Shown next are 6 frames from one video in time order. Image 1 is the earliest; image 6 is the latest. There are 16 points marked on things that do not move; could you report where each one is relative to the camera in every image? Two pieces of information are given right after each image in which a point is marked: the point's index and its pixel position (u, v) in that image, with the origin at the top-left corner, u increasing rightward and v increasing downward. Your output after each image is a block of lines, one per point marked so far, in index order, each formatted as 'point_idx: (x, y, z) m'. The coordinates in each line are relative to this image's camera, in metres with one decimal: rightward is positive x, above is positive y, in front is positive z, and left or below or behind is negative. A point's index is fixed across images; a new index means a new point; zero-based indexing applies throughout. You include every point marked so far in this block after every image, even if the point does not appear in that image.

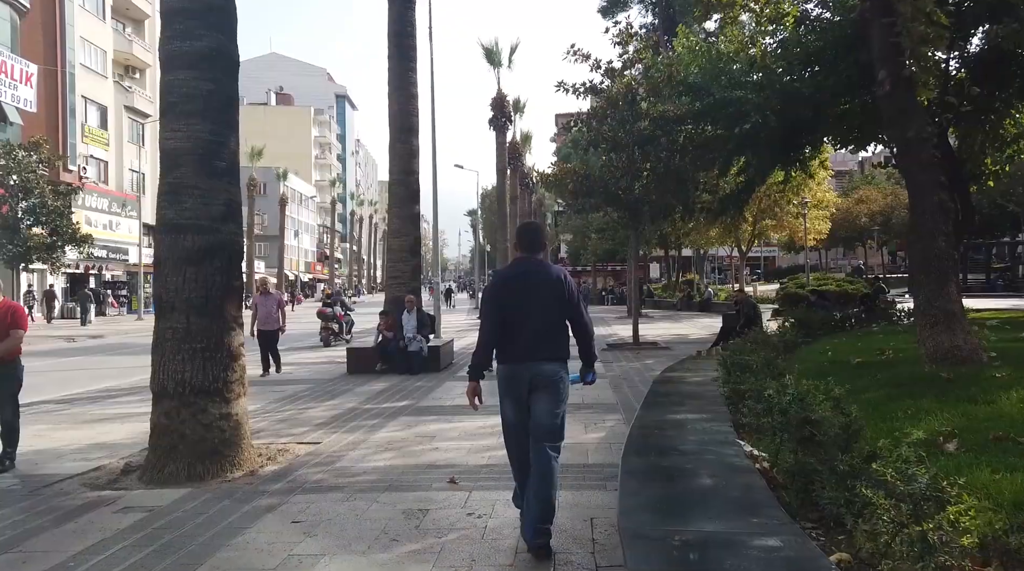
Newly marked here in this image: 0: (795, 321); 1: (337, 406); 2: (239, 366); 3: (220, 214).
0: (+4.7, -0.6, +13.9) m
1: (-2.1, -1.5, +10.4) m
2: (-2.2, -0.7, +7.0) m
3: (-2.3, +0.6, +6.9) m
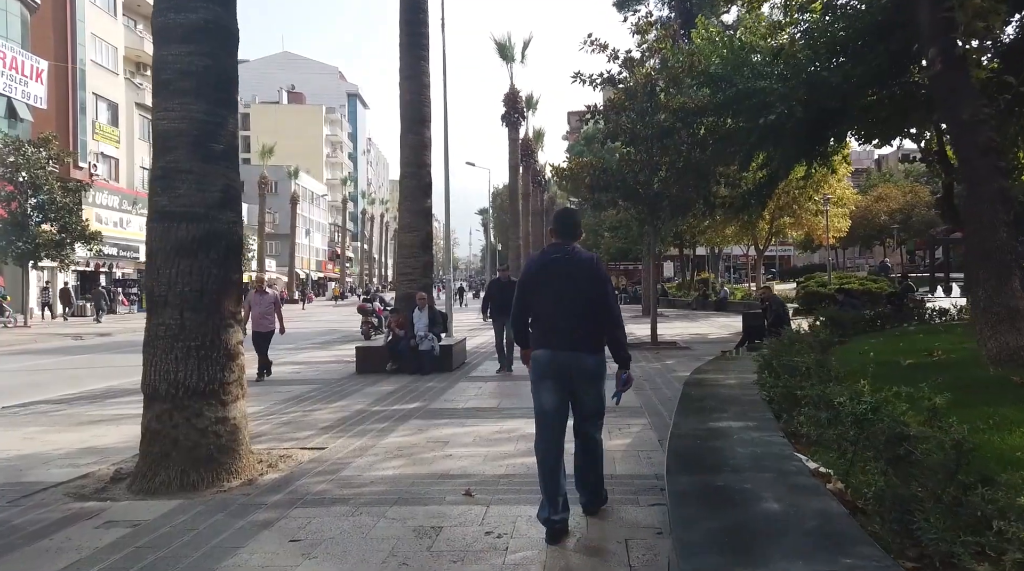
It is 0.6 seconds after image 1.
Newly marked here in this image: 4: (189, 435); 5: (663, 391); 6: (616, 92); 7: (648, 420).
0: (+4.9, -0.5, +13.2) m
1: (-1.9, -1.4, +9.9) m
2: (-2.1, -0.6, +6.5) m
3: (-2.2, +0.6, +6.3) m
4: (-2.3, -1.1, +6.1) m
5: (+1.9, -1.3, +10.8) m
6: (+2.4, +4.4, +19.3) m
7: (+1.4, -1.4, +8.6) m
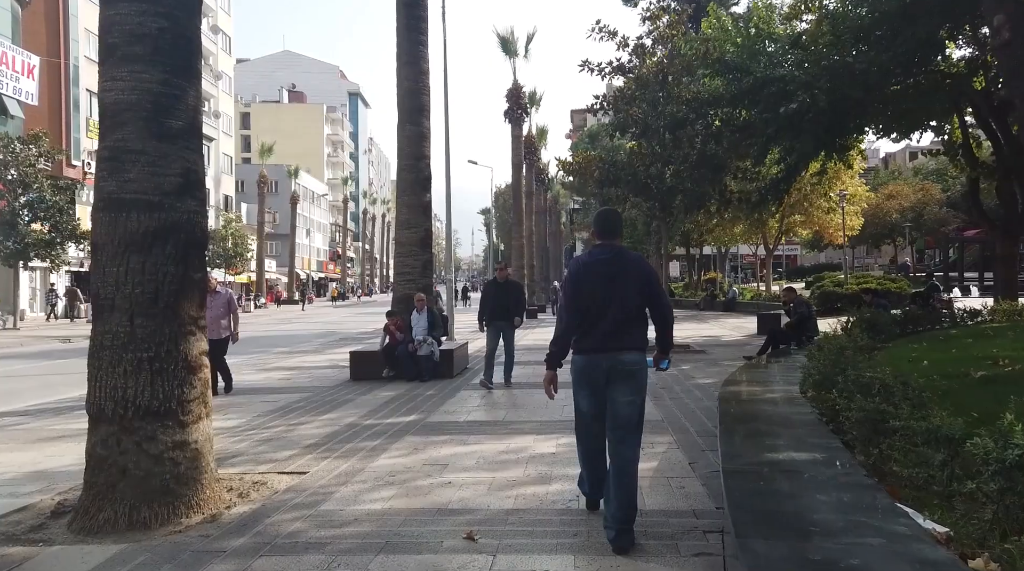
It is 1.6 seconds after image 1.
0: (+5.0, -0.5, +12.3) m
1: (-1.8, -1.4, +8.9) m
2: (-2.0, -0.6, +5.5) m
3: (-2.1, +0.6, +5.4) m
4: (-2.2, -1.1, +5.2) m
5: (+2.0, -1.3, +9.8) m
6: (+2.5, +4.4, +18.4) m
7: (+1.4, -1.3, +7.6) m
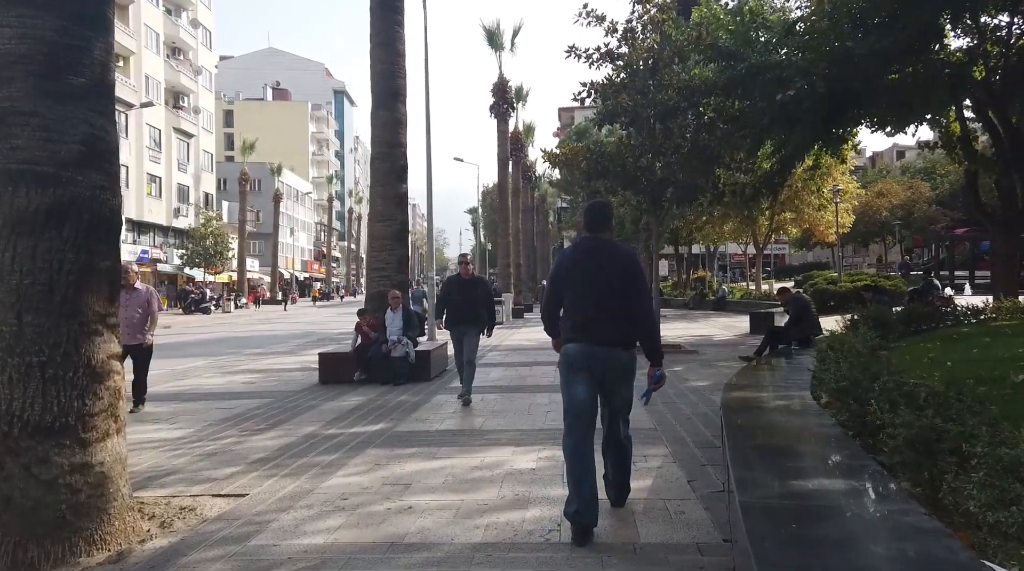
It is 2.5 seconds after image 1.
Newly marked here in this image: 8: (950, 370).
0: (+4.7, -0.5, +11.4) m
1: (-2.1, -1.4, +8.0) m
2: (-2.2, -0.6, +4.6) m
3: (-2.3, +0.7, +4.5) m
4: (-2.4, -1.0, +4.3) m
5: (+1.8, -1.3, +9.0) m
6: (+2.1, +4.4, +17.5) m
7: (+1.2, -1.3, +6.7) m
8: (+3.3, -0.7, +6.5) m
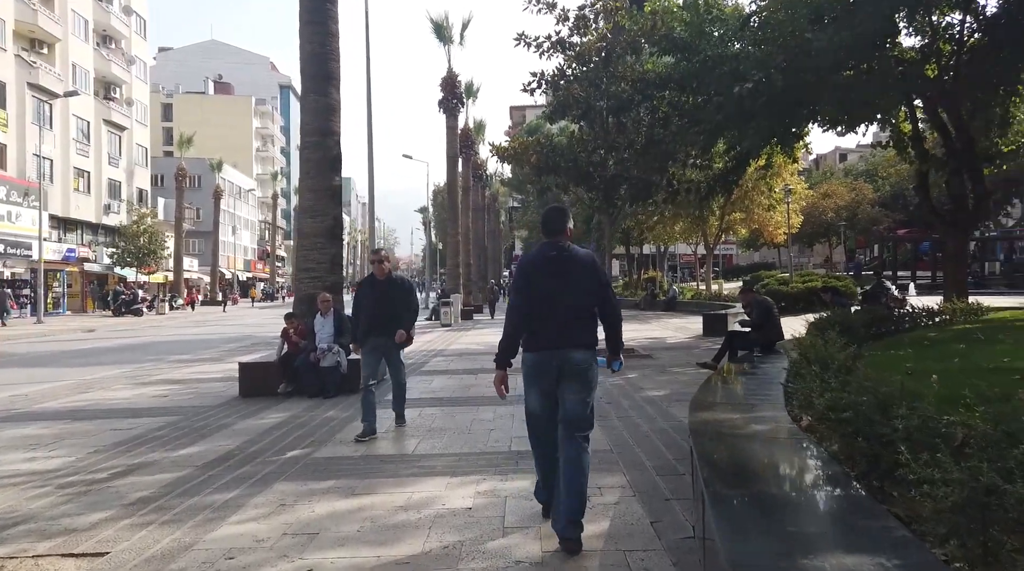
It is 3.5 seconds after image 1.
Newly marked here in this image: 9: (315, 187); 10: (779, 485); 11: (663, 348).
0: (+4.0, -0.5, +10.7) m
1: (-2.6, -1.4, +6.9) m
2: (-2.5, -0.6, +3.5) m
3: (-2.6, +0.6, +3.4) m
4: (-2.7, -1.0, +3.1) m
5: (+1.2, -1.3, +8.1) m
6: (+1.0, +4.4, +16.6) m
7: (+0.8, -1.3, +5.8) m
8: (+2.9, -0.7, +5.7) m
9: (-2.6, +1.3, +11.5) m
10: (+1.2, -0.9, +3.8) m
11: (+2.9, -1.2, +16.5) m
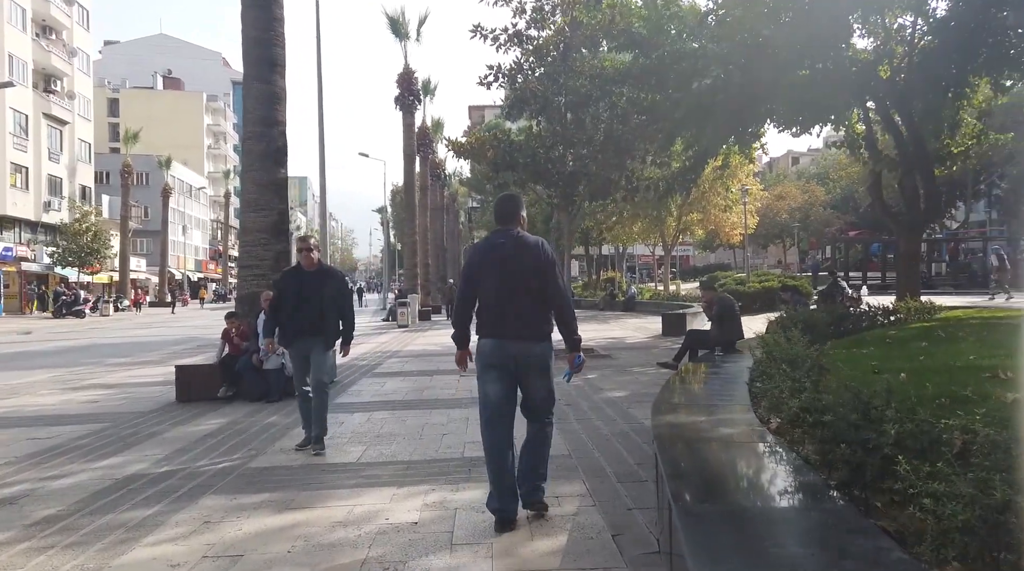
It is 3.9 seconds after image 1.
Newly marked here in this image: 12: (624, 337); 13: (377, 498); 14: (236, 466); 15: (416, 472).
0: (+3.5, -0.5, +10.5) m
1: (-2.9, -1.4, +6.3) m
2: (-2.7, -0.6, +2.9) m
3: (-2.8, +0.7, +2.8) m
4: (-2.9, -1.0, +2.6) m
5: (+0.8, -1.3, +7.7) m
6: (+0.2, +4.4, +16.2) m
7: (+0.5, -1.3, +5.4) m
8: (+2.6, -0.7, +5.4) m
9: (-3.2, +1.3, +10.9) m
10: (+0.9, -0.8, +3.4) m
11: (+2.1, -1.2, +16.2) m
12: (+2.4, -1.2, +19.0) m
13: (-0.8, -1.3, +5.4) m
14: (-2.0, -1.3, +6.3) m
15: (-0.7, -1.3, +6.1) m
